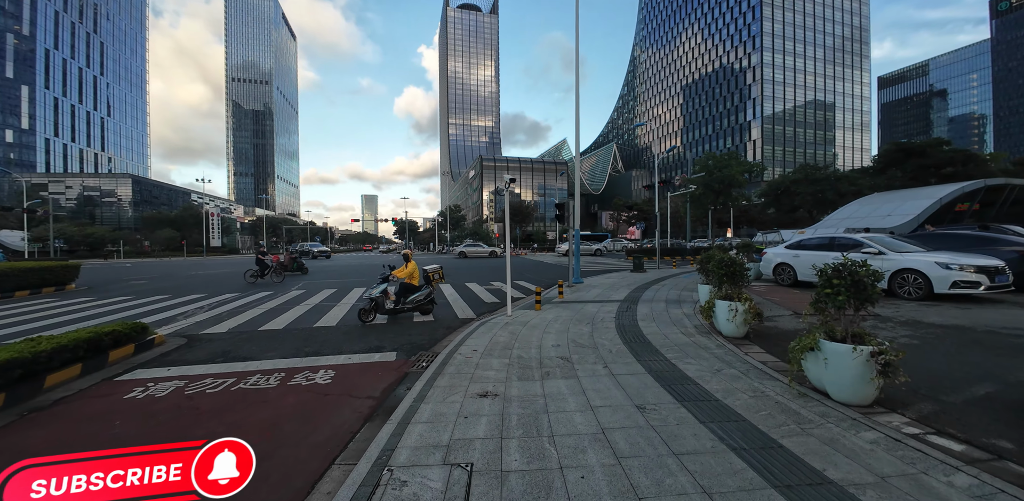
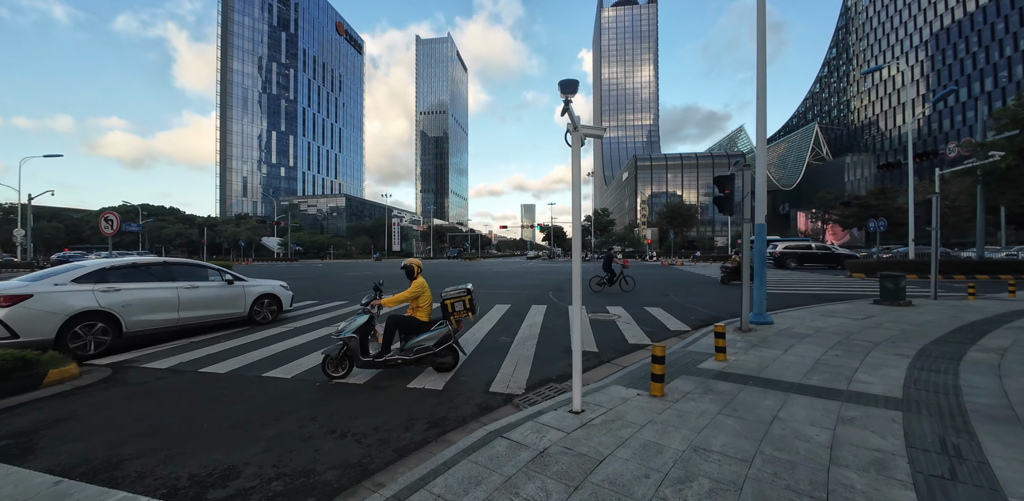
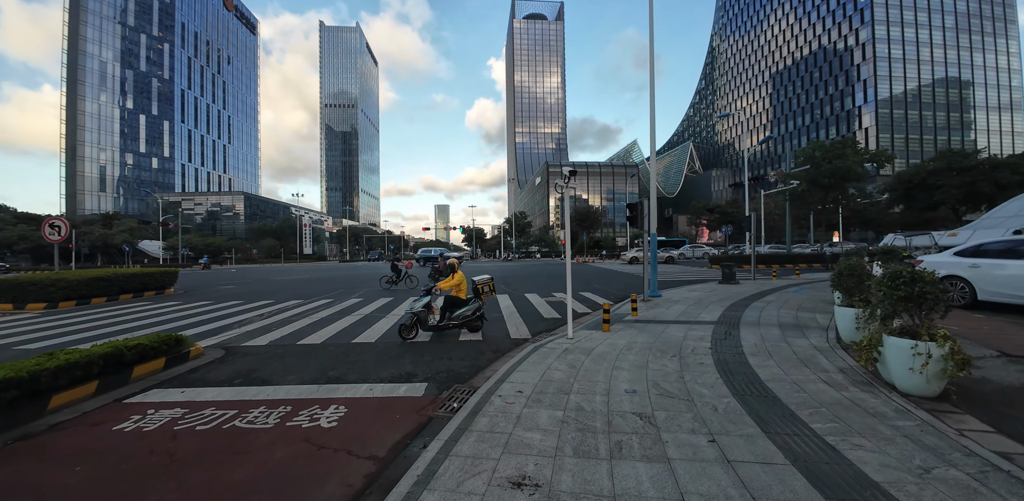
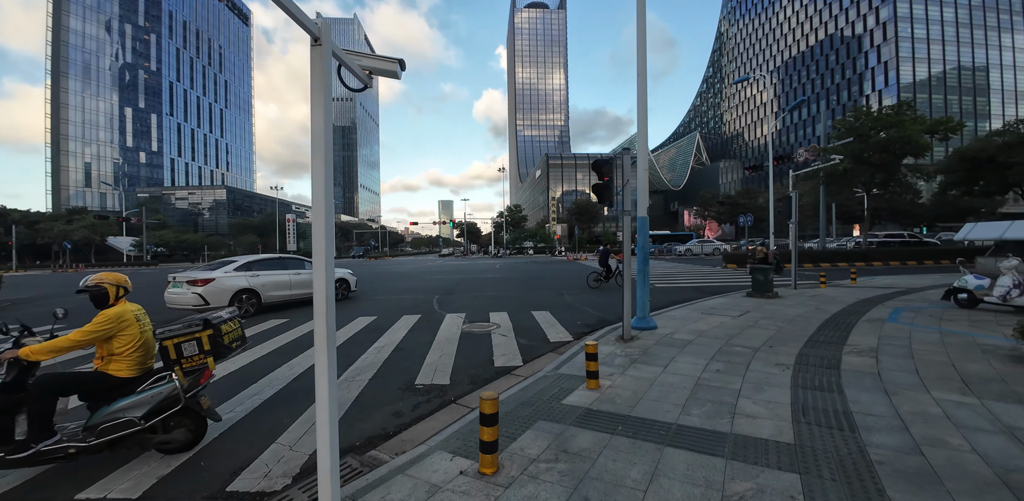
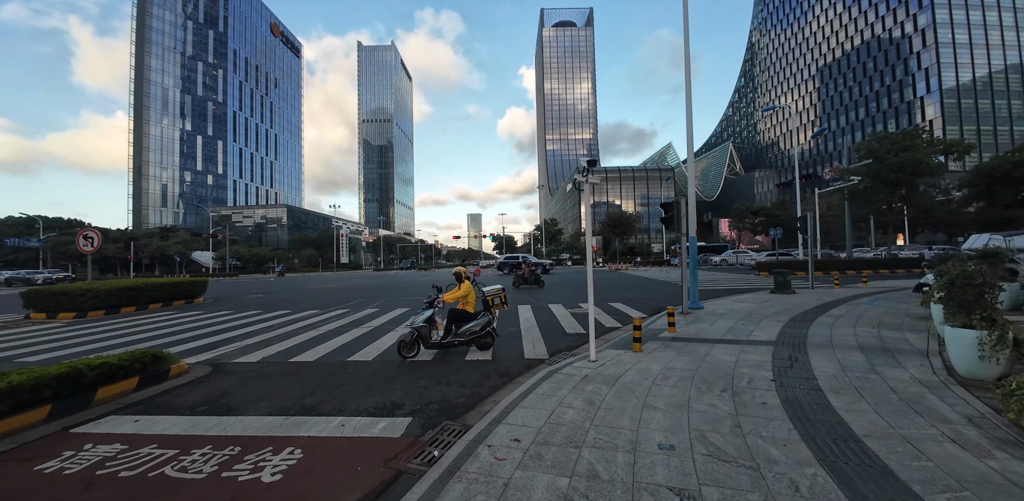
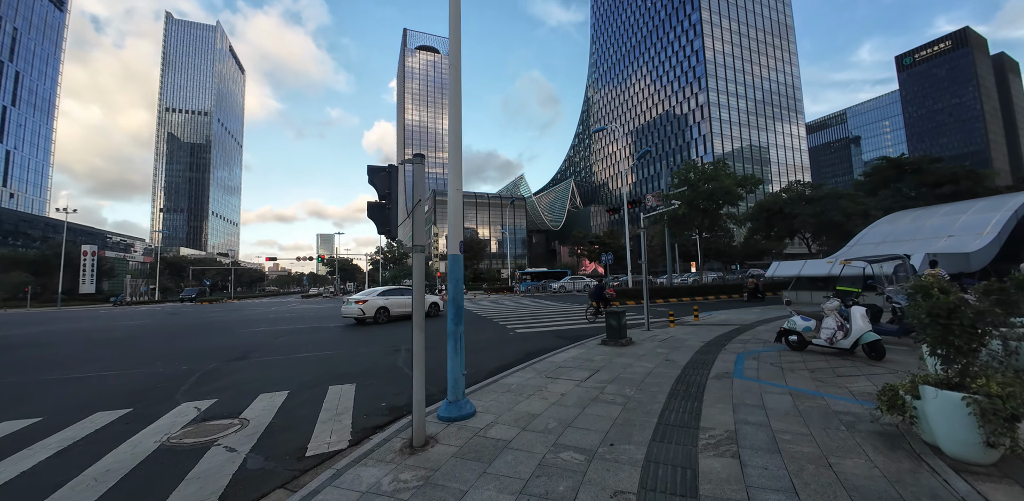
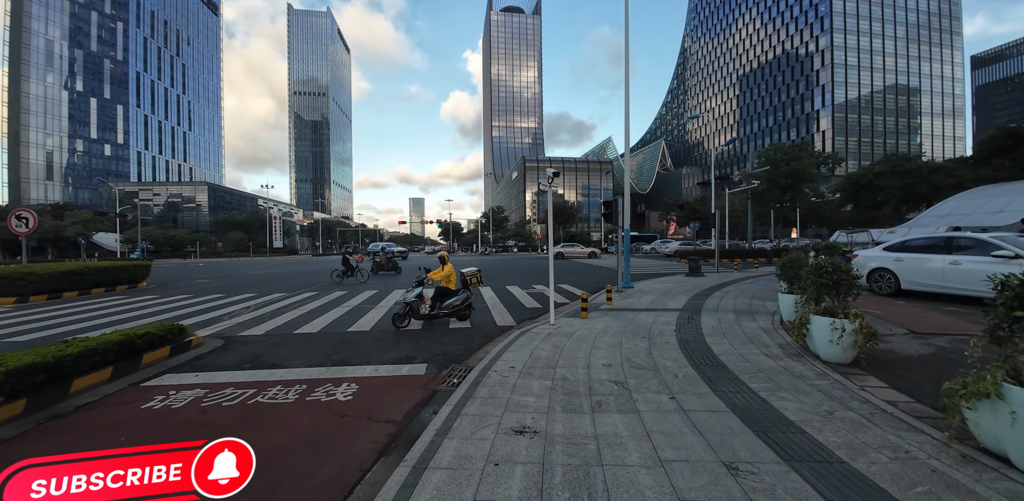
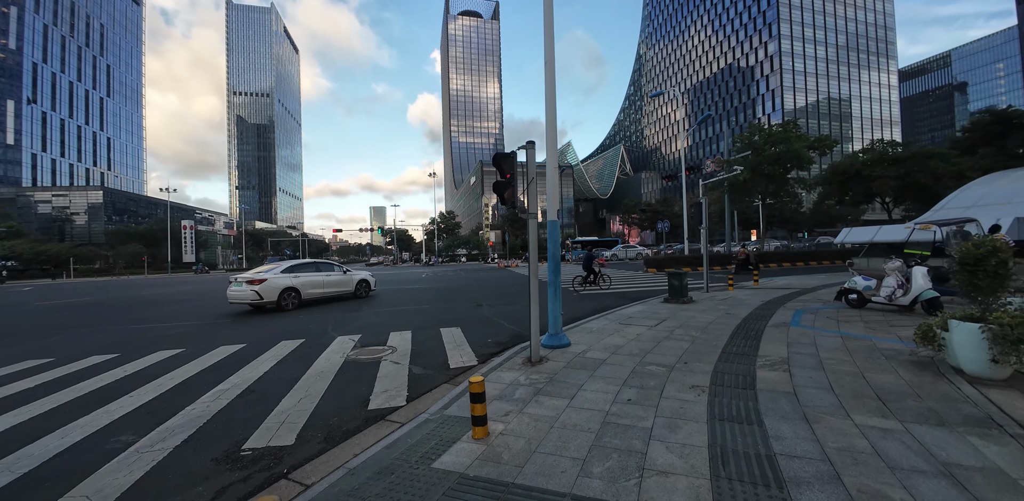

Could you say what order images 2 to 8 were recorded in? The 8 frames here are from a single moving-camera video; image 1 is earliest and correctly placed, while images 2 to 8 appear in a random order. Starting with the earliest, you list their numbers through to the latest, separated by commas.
7, 3, 5, 2, 4, 8, 6
